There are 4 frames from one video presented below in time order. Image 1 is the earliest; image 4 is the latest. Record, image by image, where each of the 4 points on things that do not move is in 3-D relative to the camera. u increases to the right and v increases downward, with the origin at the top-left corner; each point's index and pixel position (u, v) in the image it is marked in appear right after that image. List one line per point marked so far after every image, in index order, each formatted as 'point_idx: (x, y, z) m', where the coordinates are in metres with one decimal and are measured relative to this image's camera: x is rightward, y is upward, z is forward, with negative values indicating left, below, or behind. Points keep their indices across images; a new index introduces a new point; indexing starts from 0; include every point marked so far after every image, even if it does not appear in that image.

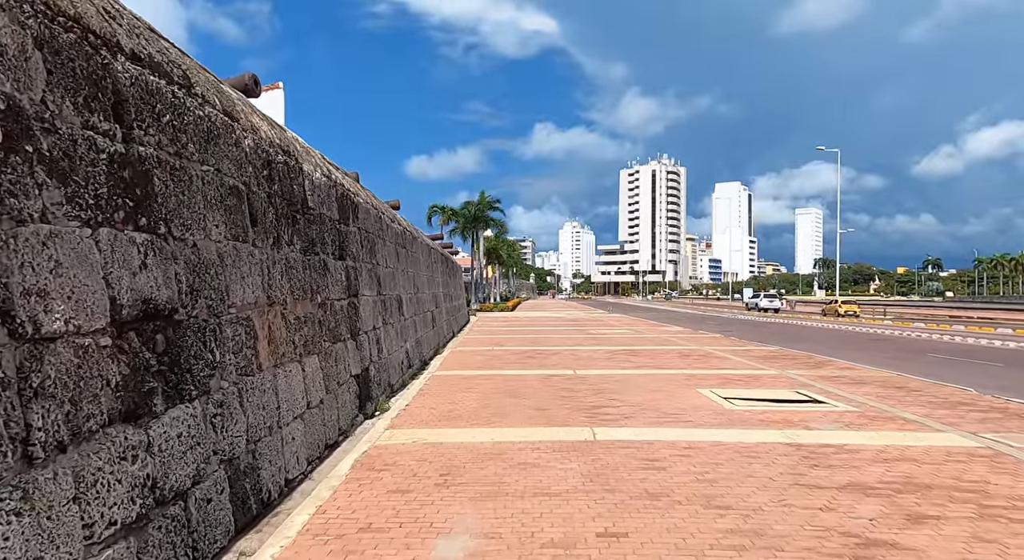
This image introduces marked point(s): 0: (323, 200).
0: (-2.4, +1.0, +7.2) m
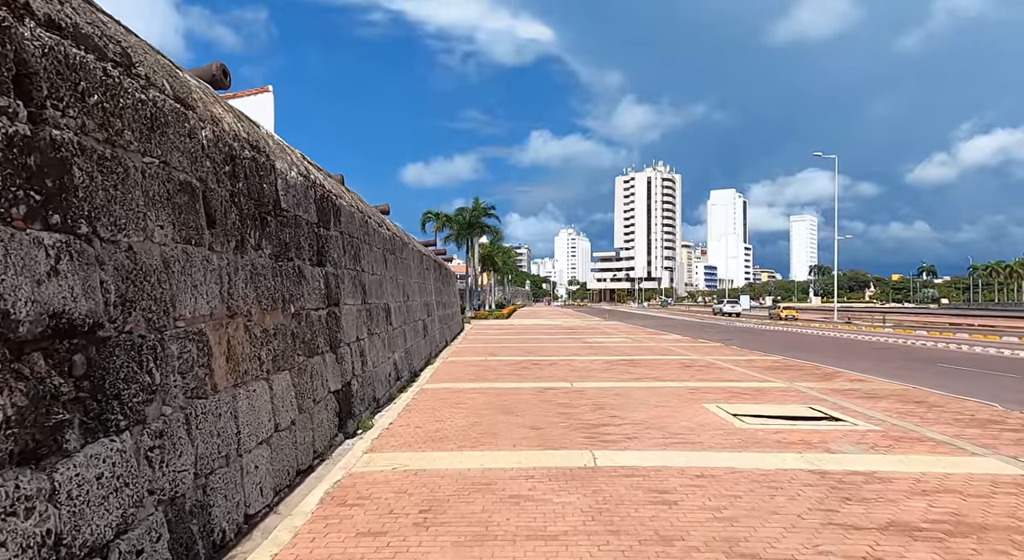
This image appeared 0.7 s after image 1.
0: (-2.5, +0.9, +6.6) m
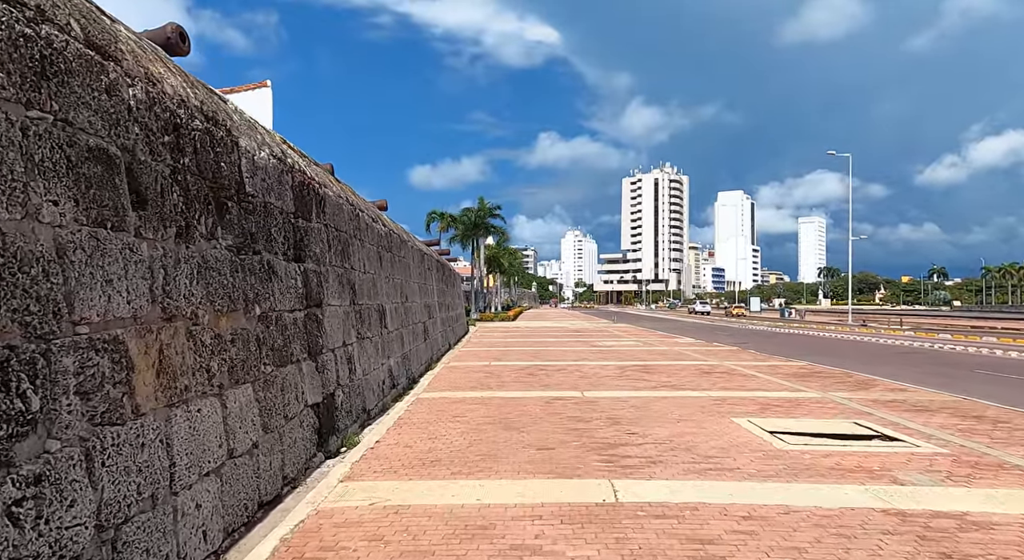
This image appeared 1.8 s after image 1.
0: (-2.4, +0.9, +5.8) m
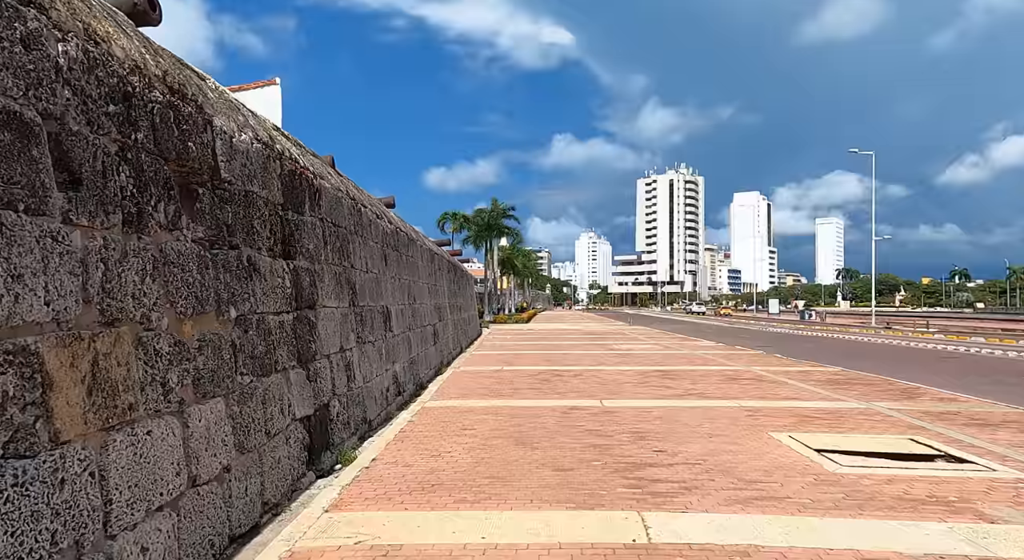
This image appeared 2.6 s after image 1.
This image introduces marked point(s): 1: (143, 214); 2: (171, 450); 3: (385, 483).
0: (-2.3, +1.0, +5.1) m
1: (-2.3, +0.4, +3.5) m
2: (-2.0, -1.0, +3.4) m
3: (-1.1, -1.7, +4.9) m
